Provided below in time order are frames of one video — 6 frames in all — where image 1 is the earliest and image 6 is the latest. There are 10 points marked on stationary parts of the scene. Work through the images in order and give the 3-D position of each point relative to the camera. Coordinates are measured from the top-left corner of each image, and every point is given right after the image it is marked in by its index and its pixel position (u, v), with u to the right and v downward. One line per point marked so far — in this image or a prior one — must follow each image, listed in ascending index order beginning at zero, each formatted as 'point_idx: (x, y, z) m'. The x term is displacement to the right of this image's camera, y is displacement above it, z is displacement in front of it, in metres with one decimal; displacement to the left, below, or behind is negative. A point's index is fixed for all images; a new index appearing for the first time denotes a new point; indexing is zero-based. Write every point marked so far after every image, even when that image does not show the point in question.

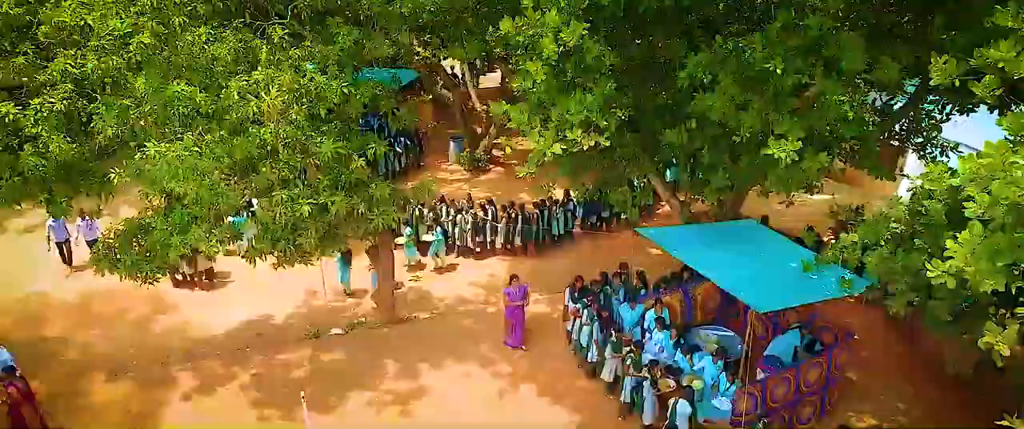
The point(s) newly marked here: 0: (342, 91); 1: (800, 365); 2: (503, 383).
0: (-2.0, +1.4, +8.1) m
1: (+3.4, -1.7, +8.2) m
2: (-0.1, -2.3, +9.5) m
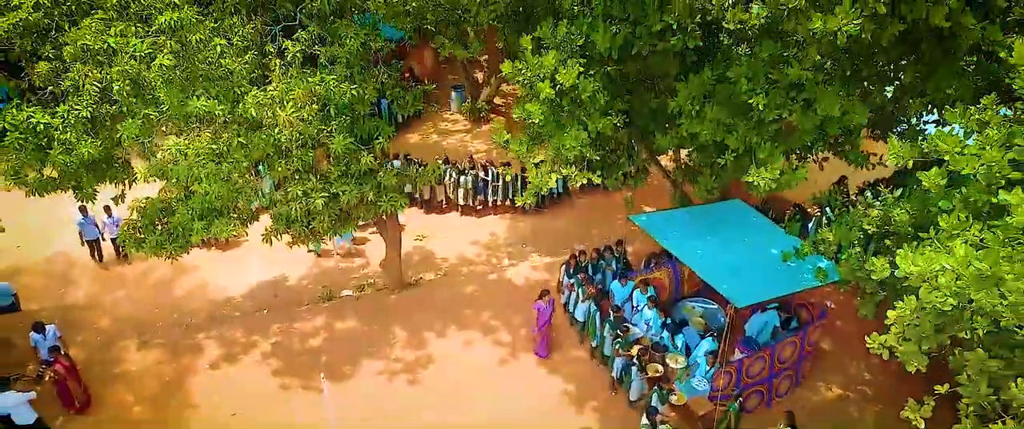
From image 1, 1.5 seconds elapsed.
0: (-2.0, +1.5, +8.5) m
1: (+3.4, -1.7, +9.0) m
2: (-0.1, -2.0, +10.3) m
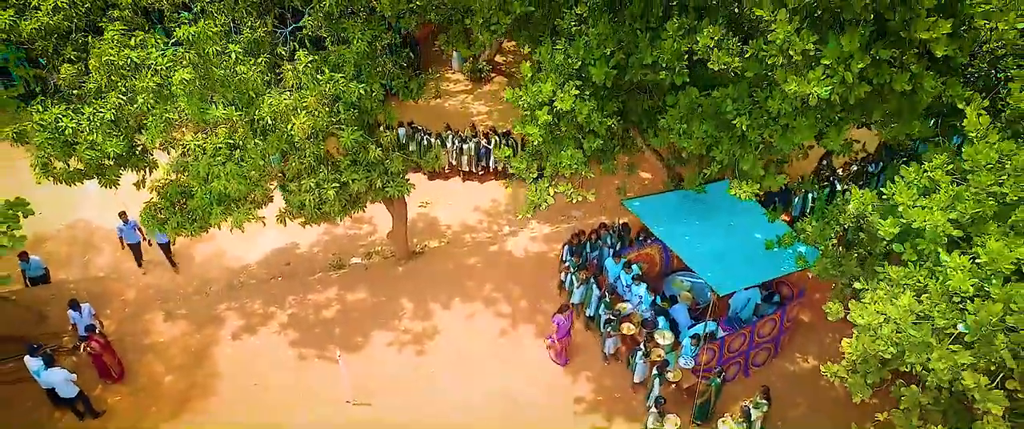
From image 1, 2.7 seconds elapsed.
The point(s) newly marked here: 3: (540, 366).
0: (-1.9, +1.6, +8.9) m
1: (+3.4, -1.5, +9.7) m
2: (-0.1, -1.7, +11.1) m
3: (+0.4, -2.2, +10.3) m
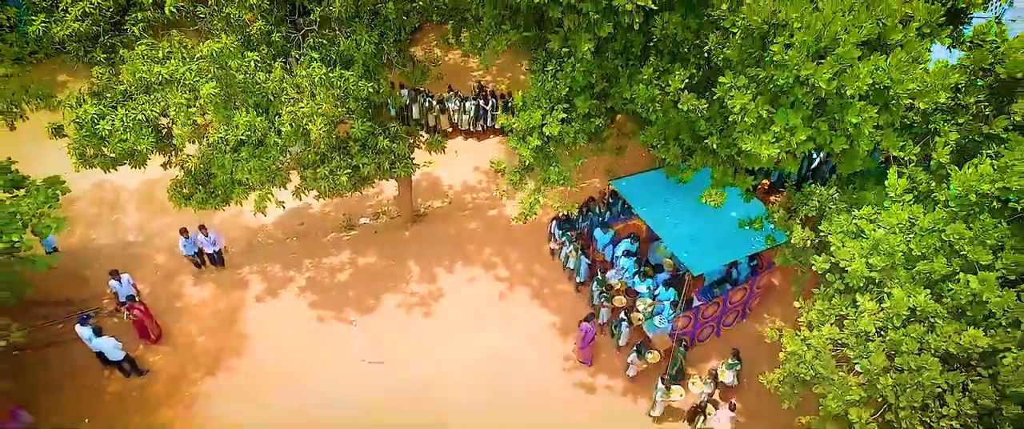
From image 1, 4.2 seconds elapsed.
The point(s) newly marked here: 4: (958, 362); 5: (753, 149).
0: (-2.0, +1.7, +9.6) m
1: (+3.3, -1.2, +10.8) m
2: (-0.2, -1.2, +12.2) m
3: (+0.4, -1.9, +11.5) m
4: (+3.6, -1.3, +5.7) m
5: (+2.1, +0.6, +6.0) m
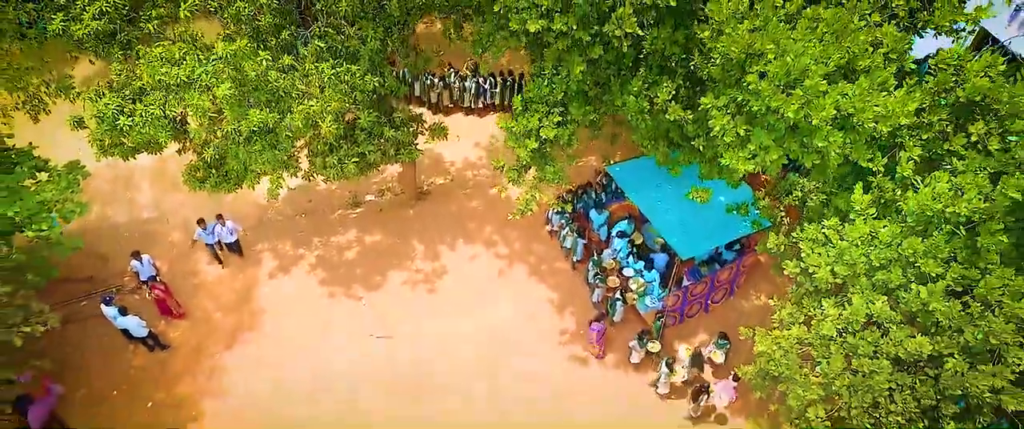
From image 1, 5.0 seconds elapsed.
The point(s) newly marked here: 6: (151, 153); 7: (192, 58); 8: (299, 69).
0: (-2.0, +1.9, +10.0) m
1: (+3.3, -1.0, +11.4) m
2: (-0.2, -0.9, +12.8) m
3: (+0.4, -1.6, +12.2) m
4: (+3.6, -1.4, +6.3) m
5: (+2.1, +0.5, +6.6) m
6: (-5.4, +0.9, +10.3) m
7: (-4.5, +2.2, +9.5) m
8: (-3.0, +2.1, +9.7) m
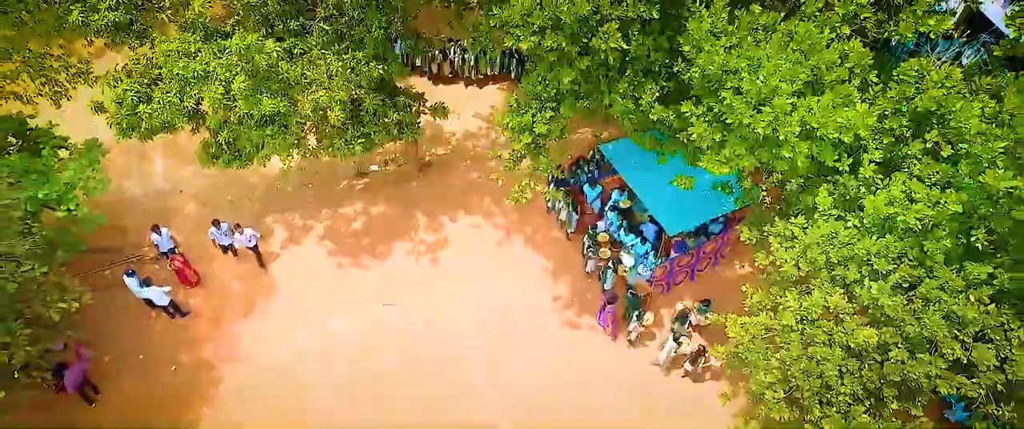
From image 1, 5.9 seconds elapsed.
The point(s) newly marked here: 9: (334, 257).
0: (-2.0, +2.2, +10.5) m
1: (+3.3, -0.6, +12.1) m
2: (-0.2, -0.4, +13.5) m
3: (+0.3, -1.1, +12.9) m
4: (+3.6, -1.3, +7.1) m
5: (+2.0, +0.5, +7.2) m
6: (-5.4, +1.2, +10.9) m
7: (-4.5, +2.5, +9.9) m
8: (-3.0, +2.3, +10.2) m
9: (-3.3, -0.8, +13.1) m
